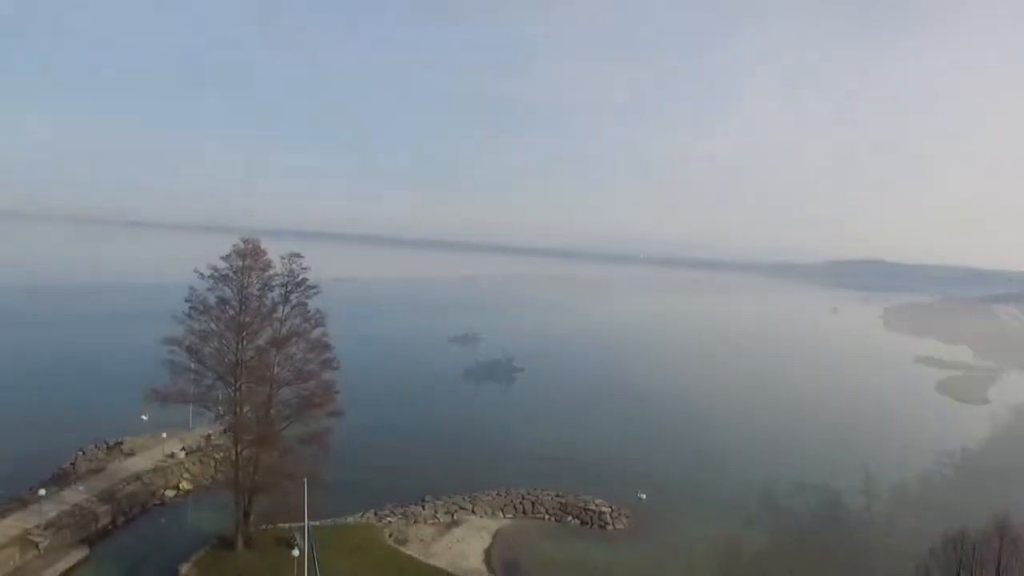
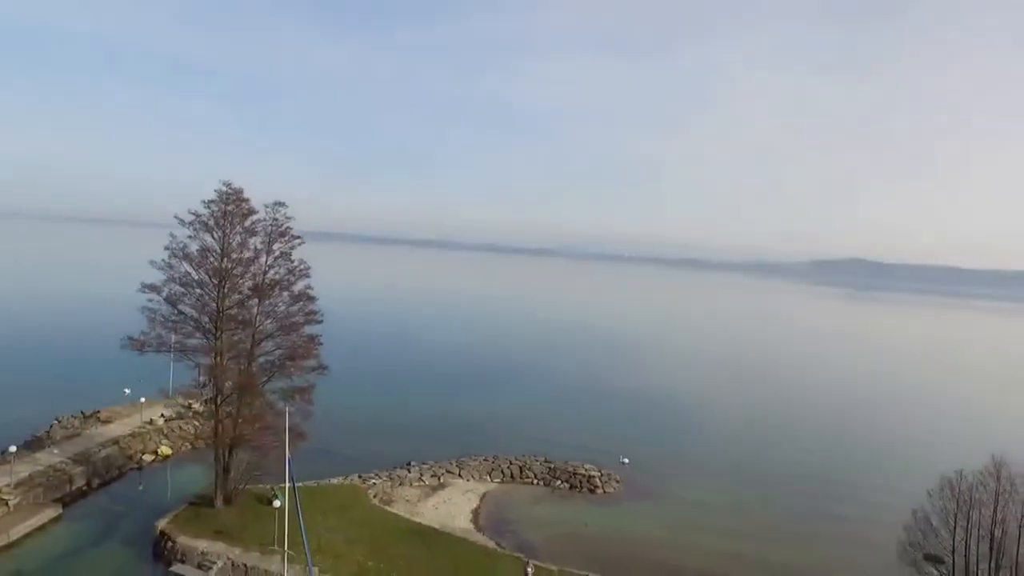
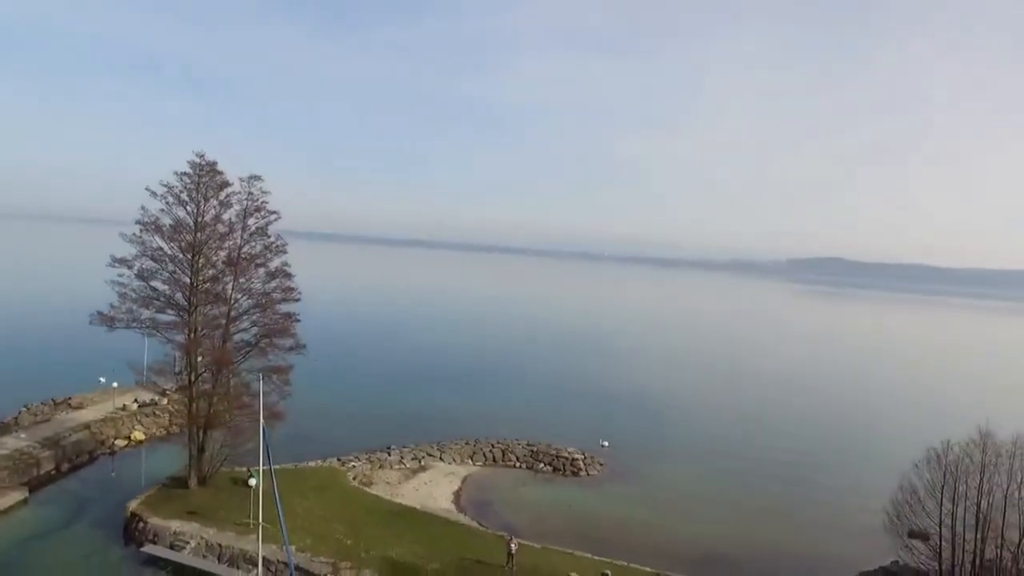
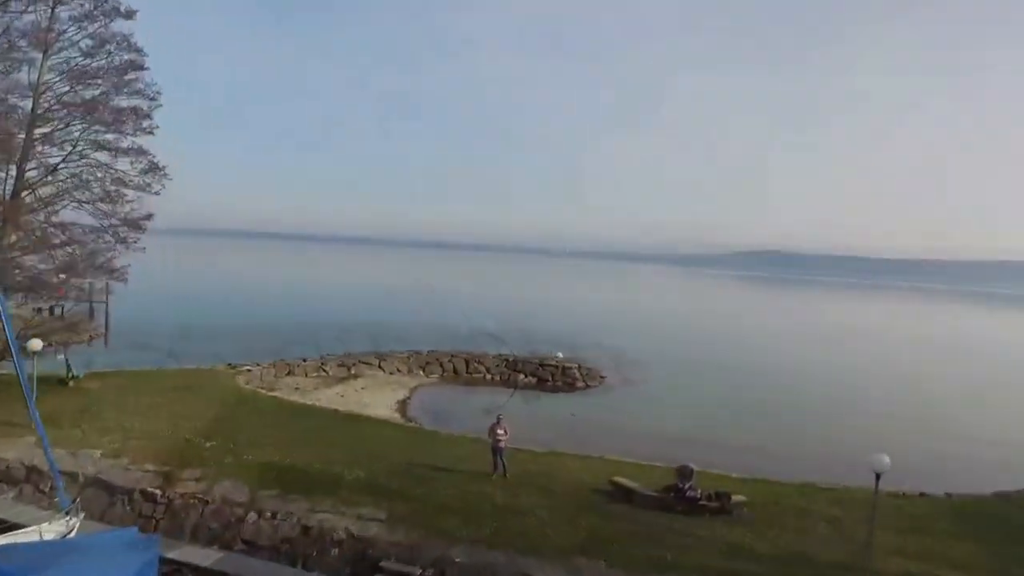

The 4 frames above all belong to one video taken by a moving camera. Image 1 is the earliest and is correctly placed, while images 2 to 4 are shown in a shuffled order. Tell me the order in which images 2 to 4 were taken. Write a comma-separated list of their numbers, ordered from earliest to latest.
2, 3, 4
